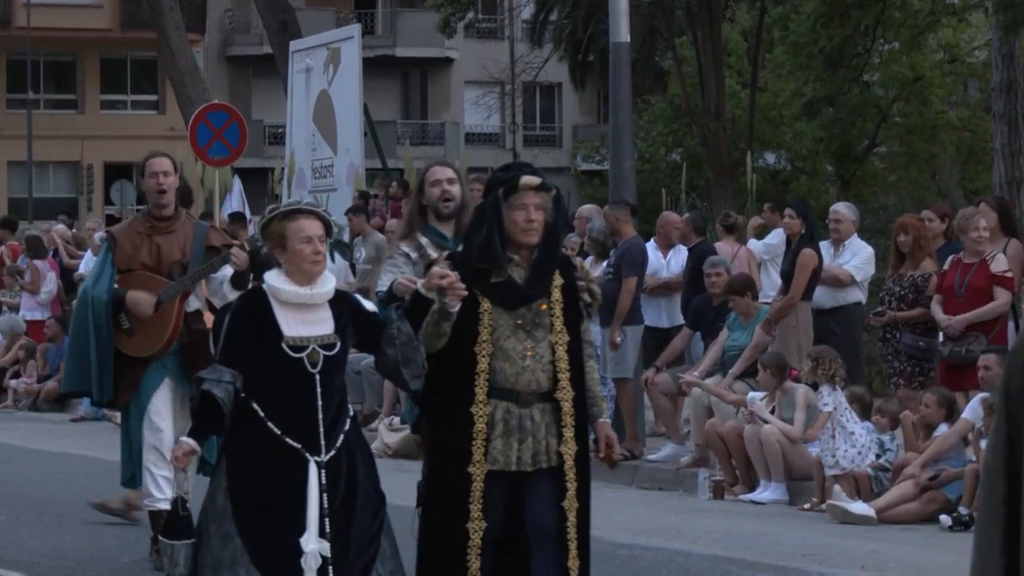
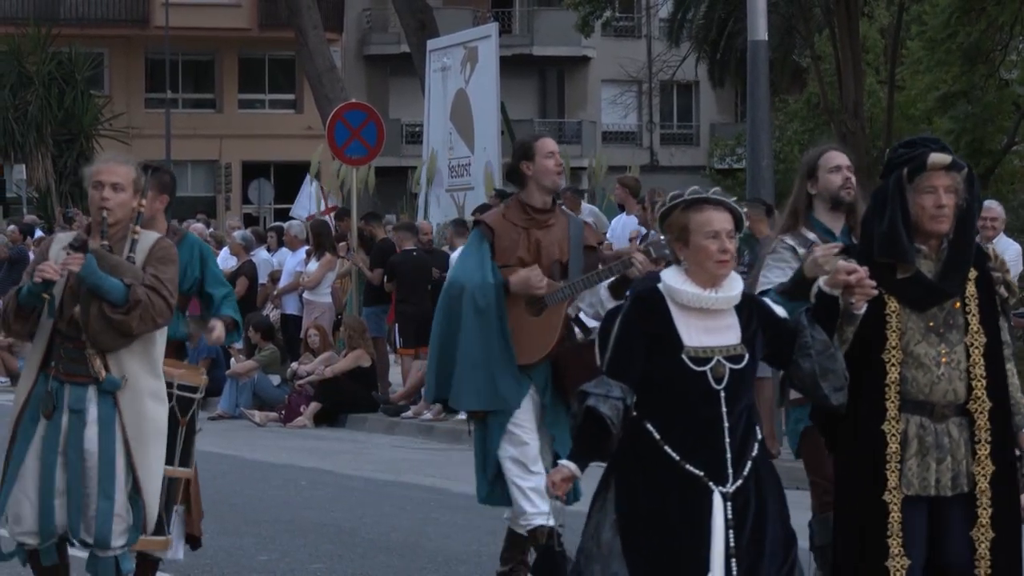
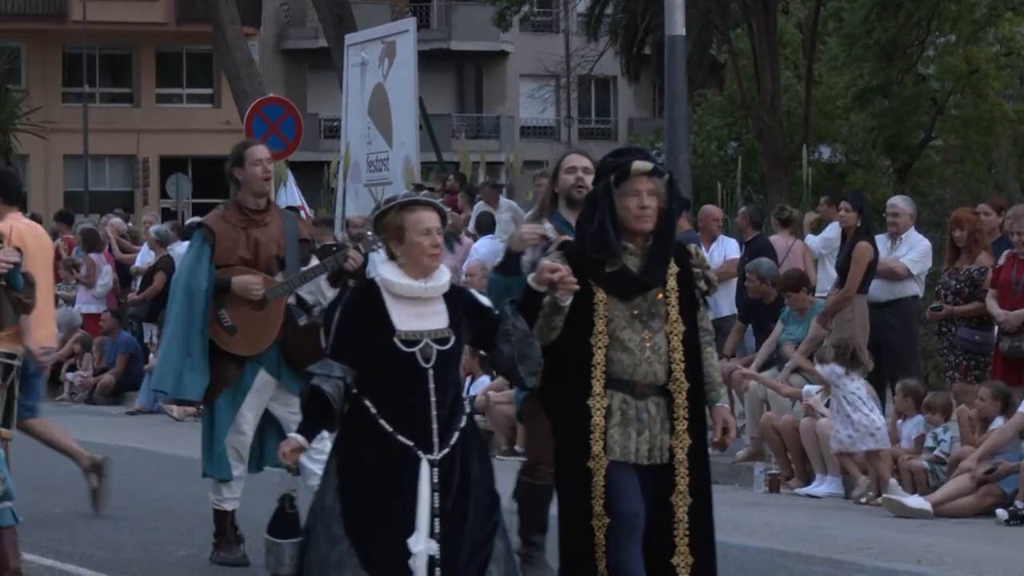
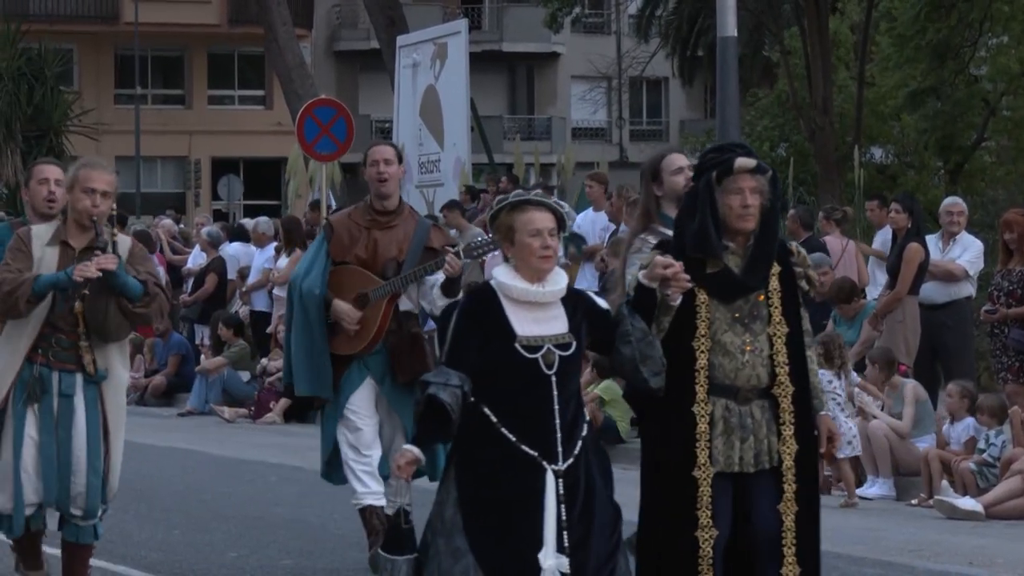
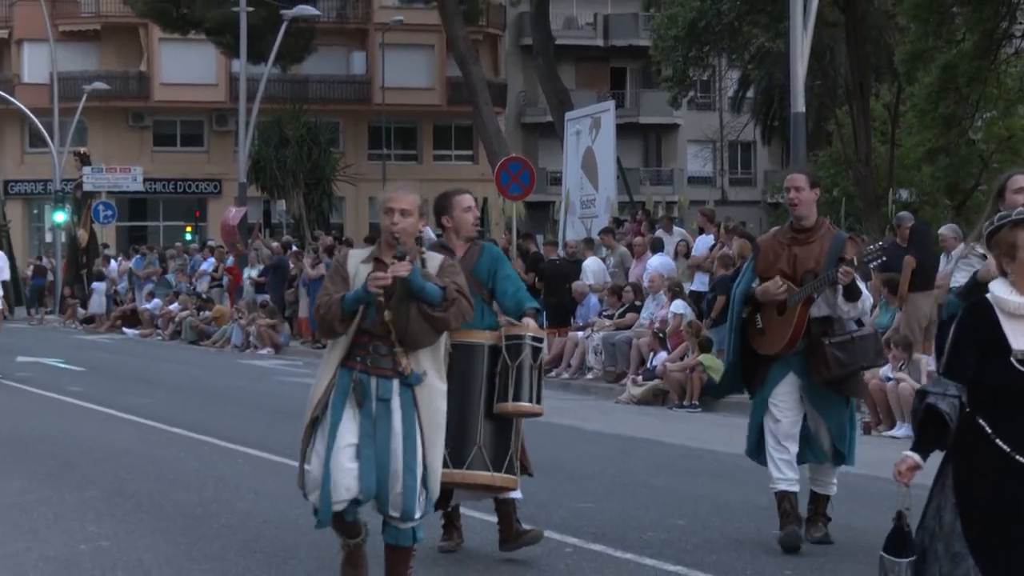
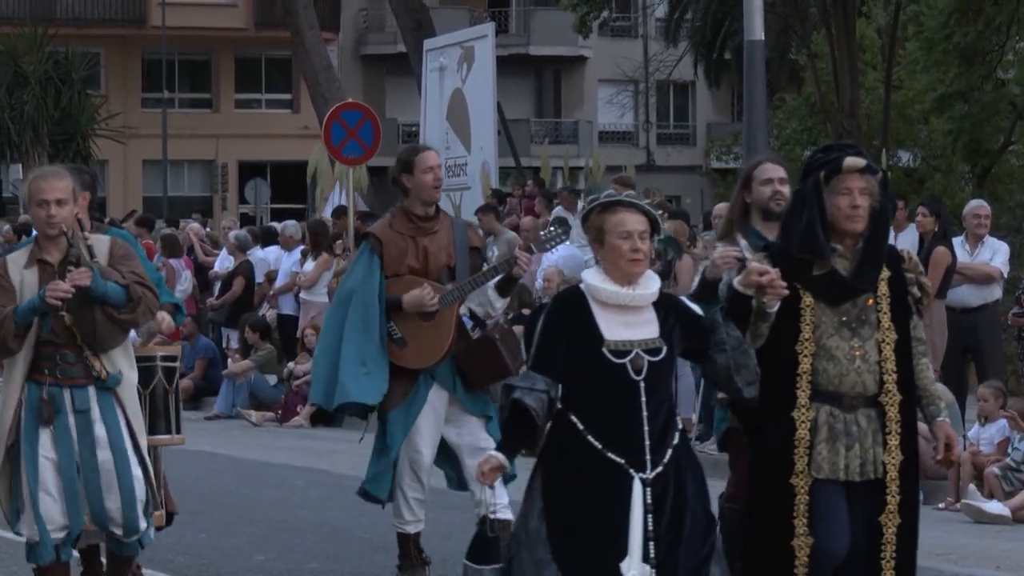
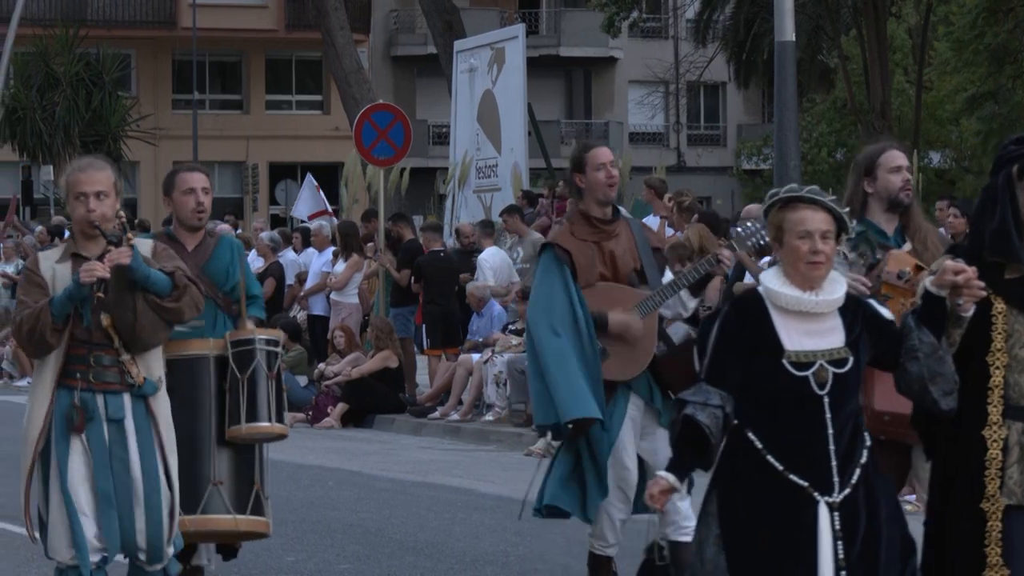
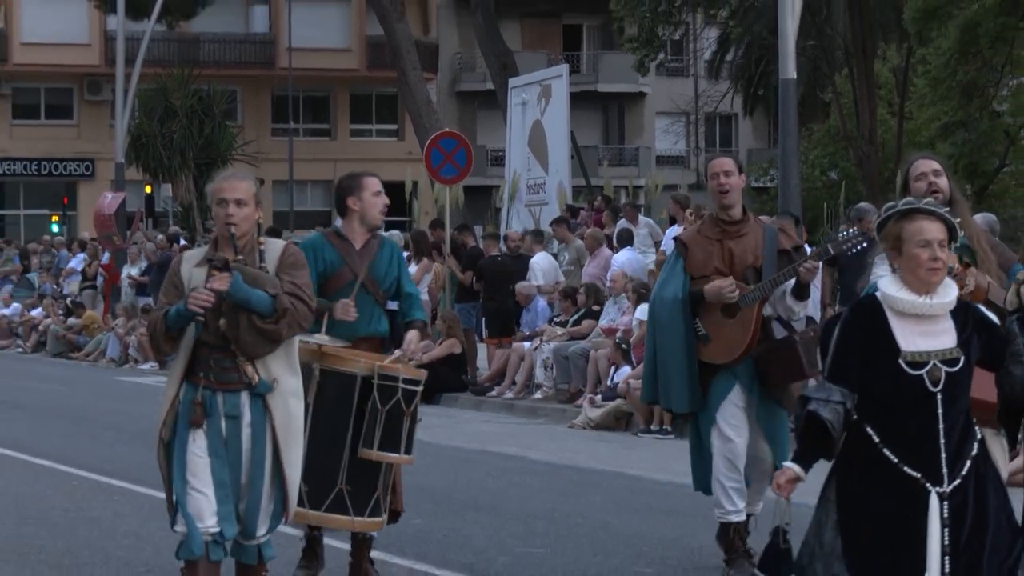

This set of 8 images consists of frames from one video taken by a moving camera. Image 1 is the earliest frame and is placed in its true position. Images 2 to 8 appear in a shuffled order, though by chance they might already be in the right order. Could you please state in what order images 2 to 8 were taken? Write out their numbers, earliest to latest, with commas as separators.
3, 4, 6, 2, 7, 8, 5
